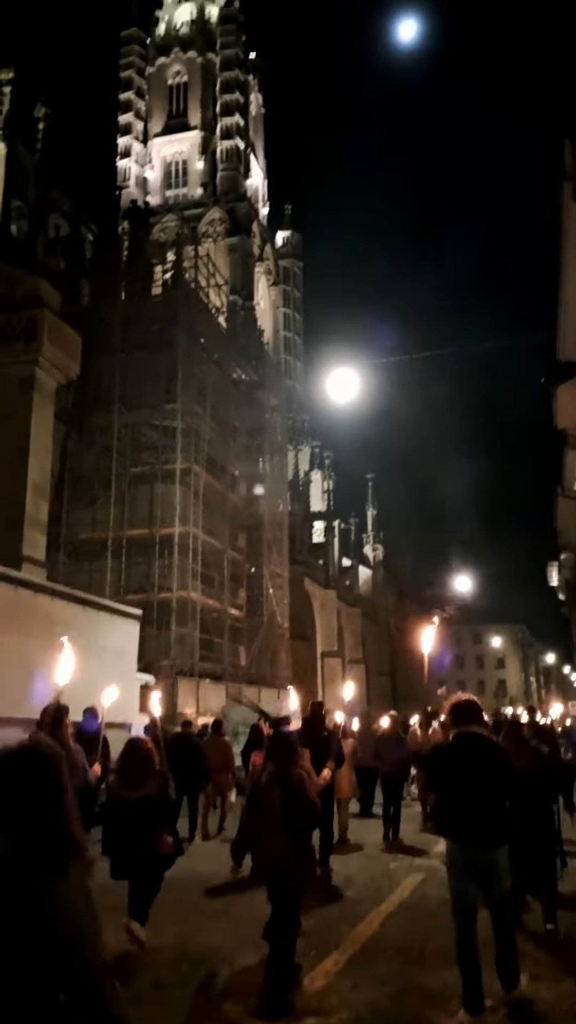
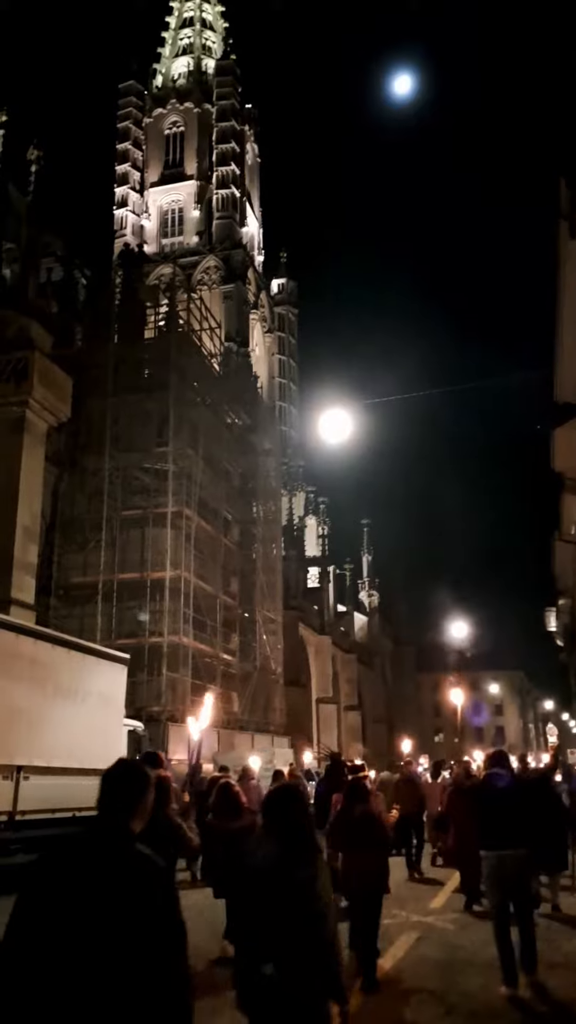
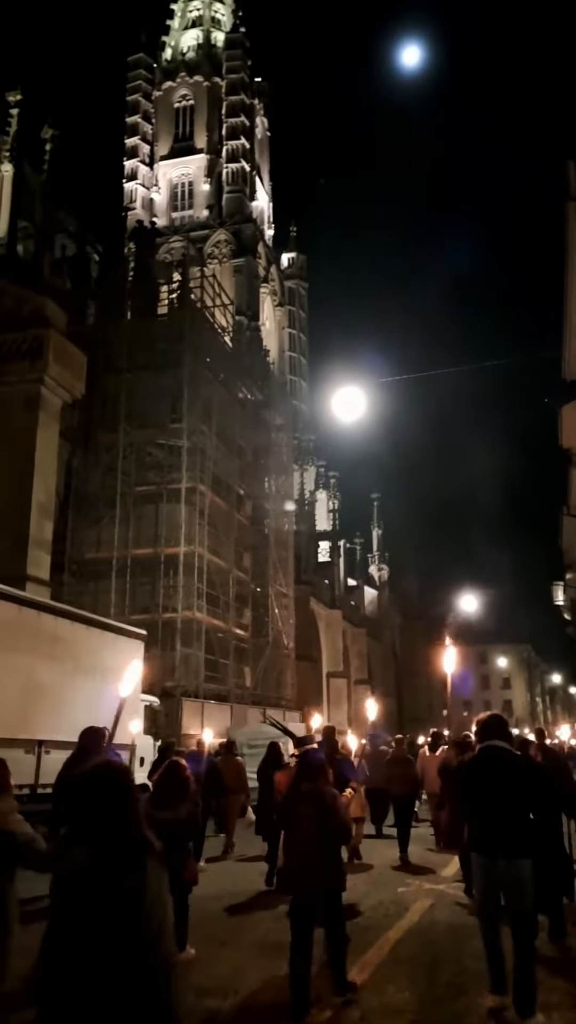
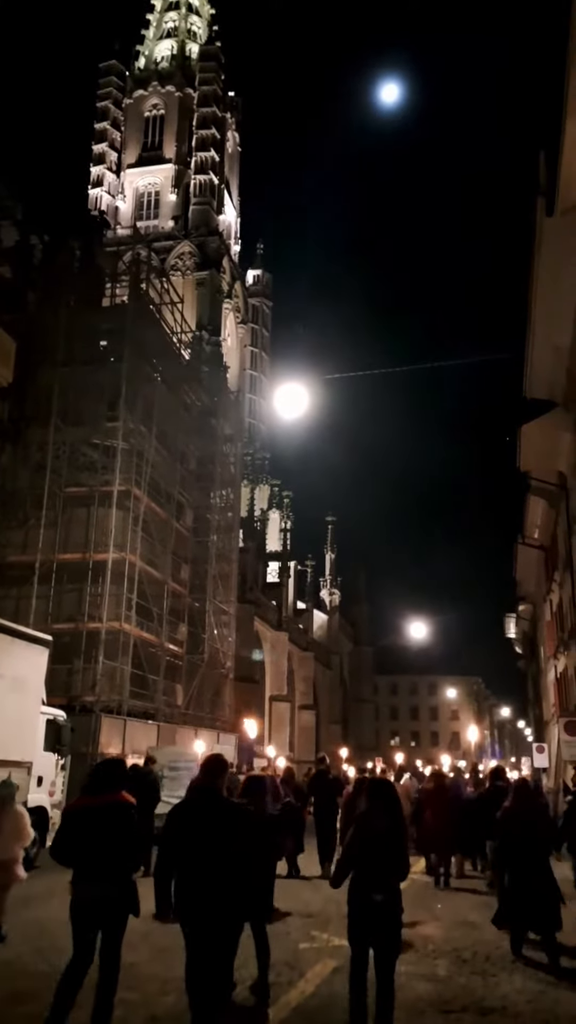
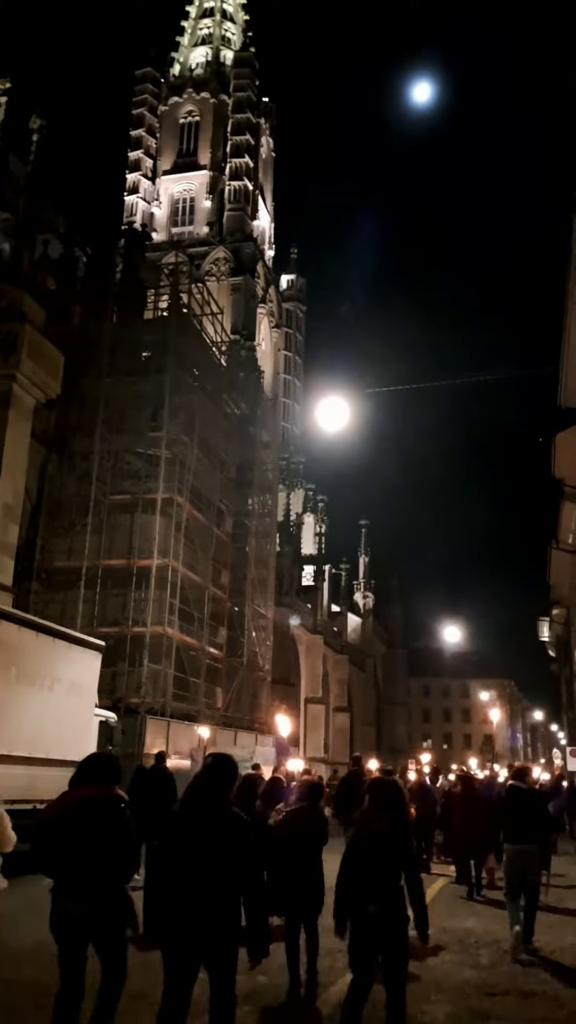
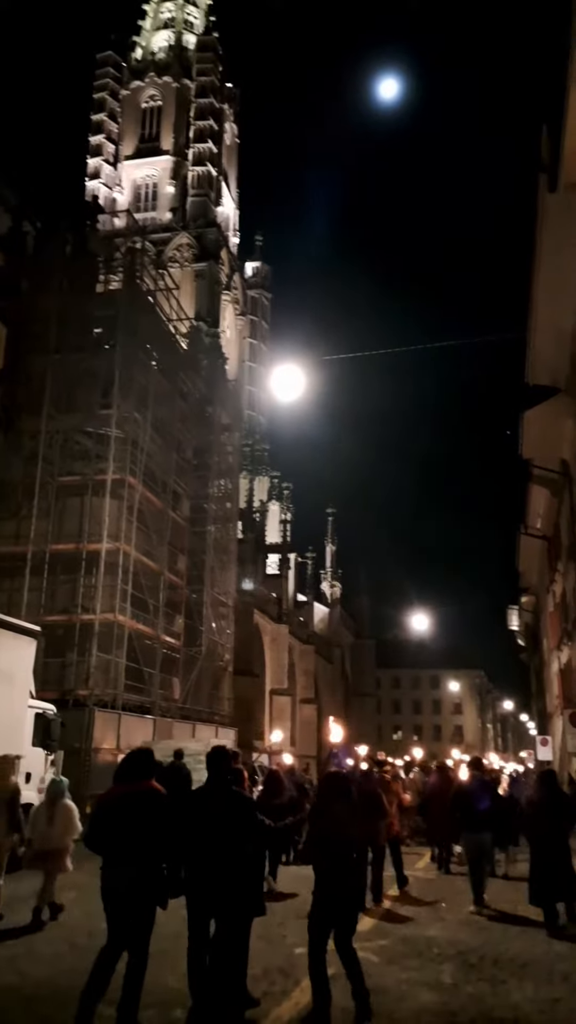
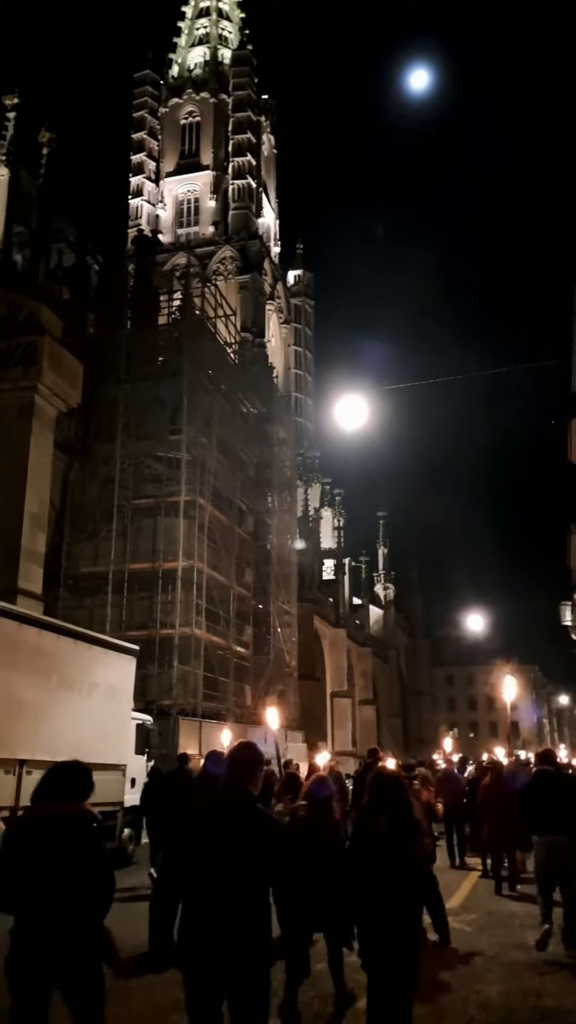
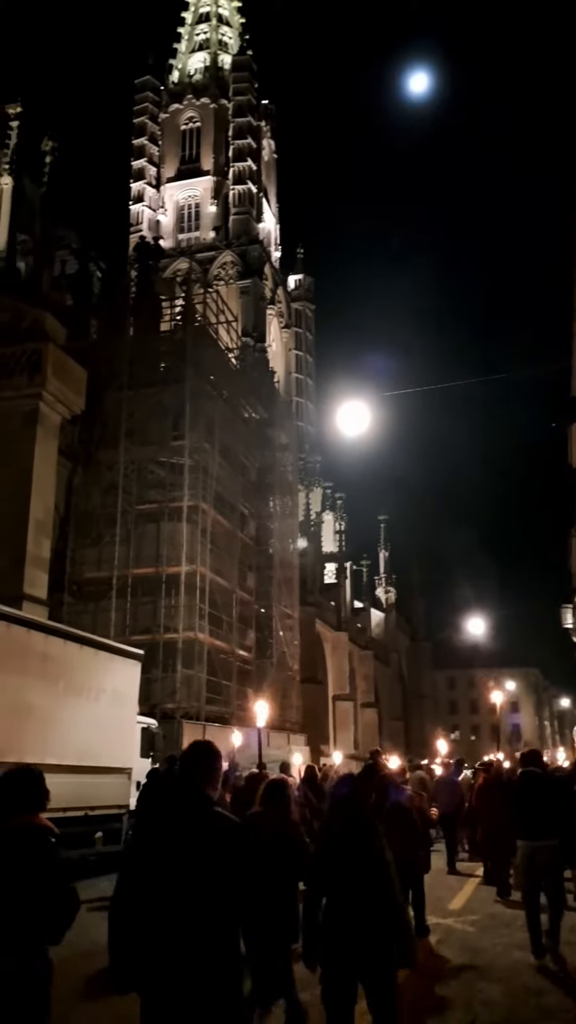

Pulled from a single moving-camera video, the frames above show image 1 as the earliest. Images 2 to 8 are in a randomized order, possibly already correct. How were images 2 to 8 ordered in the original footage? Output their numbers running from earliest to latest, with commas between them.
3, 2, 8, 7, 5, 4, 6
